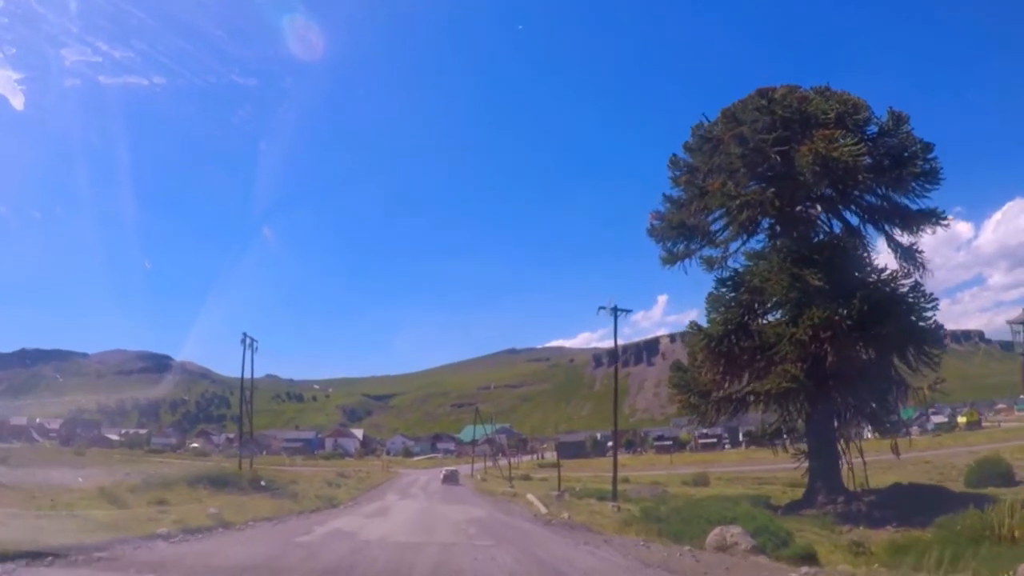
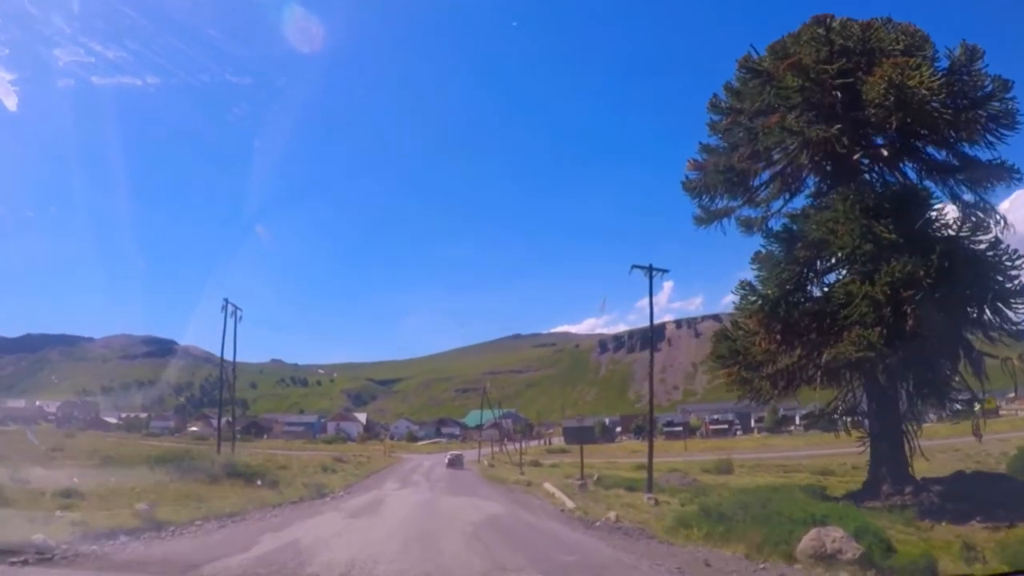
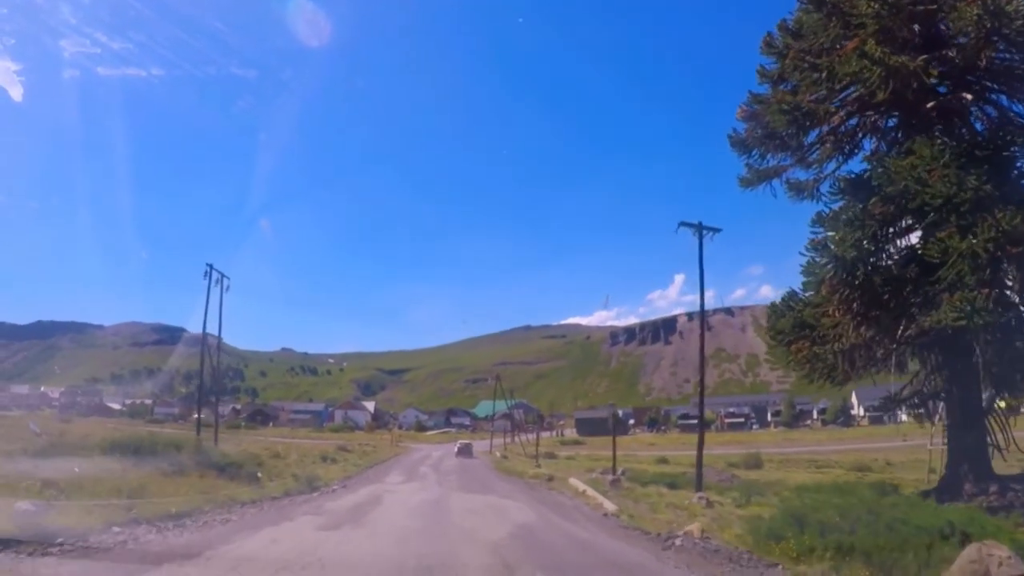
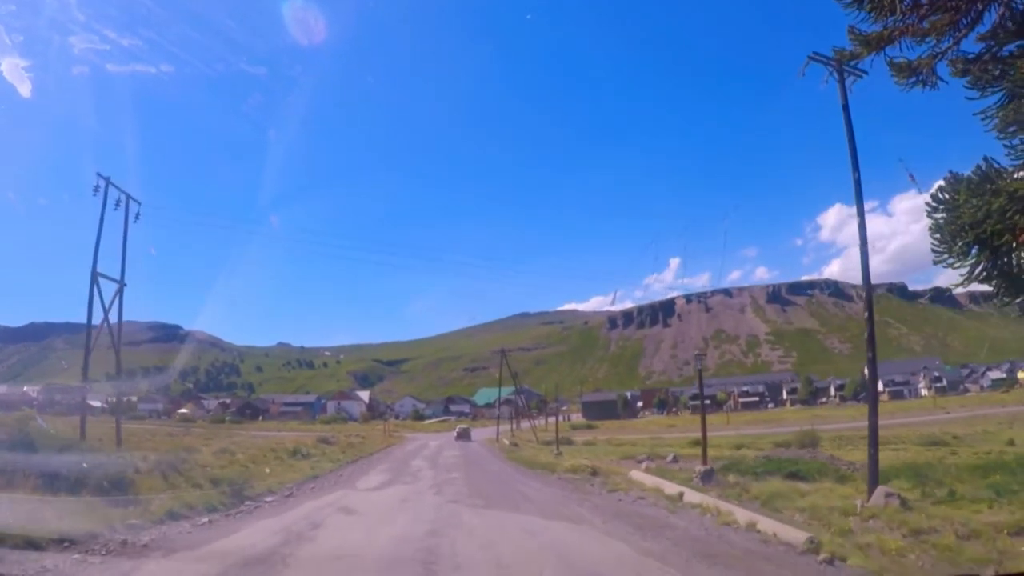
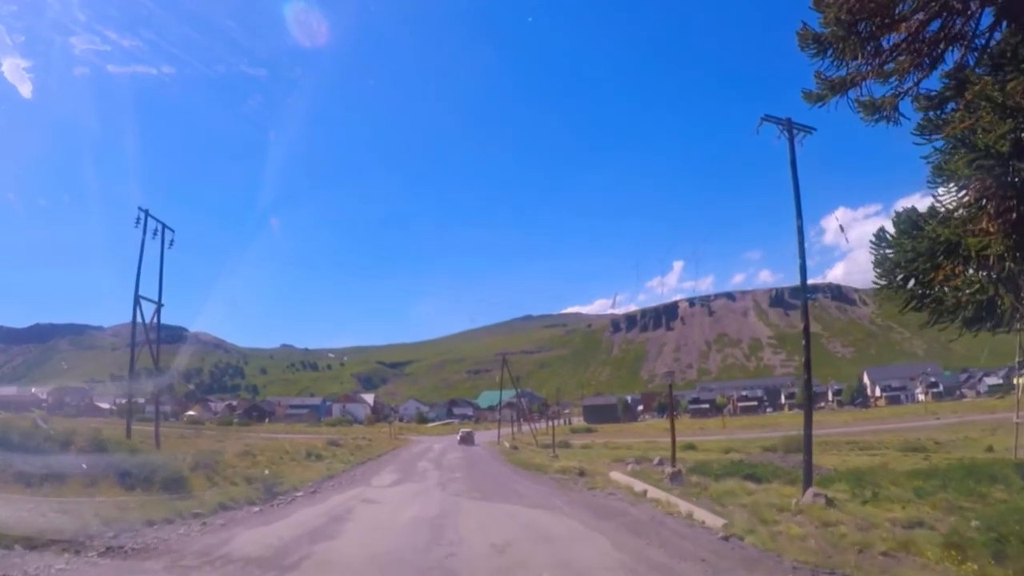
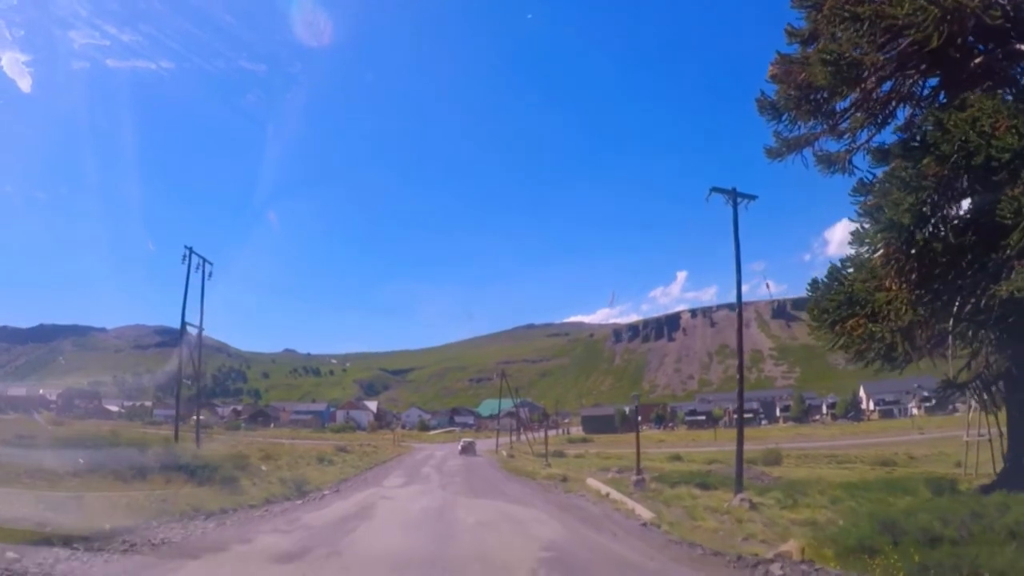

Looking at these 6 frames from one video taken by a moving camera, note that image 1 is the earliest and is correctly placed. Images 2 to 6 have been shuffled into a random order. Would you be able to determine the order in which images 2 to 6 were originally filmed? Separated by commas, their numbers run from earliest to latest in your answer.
2, 3, 6, 5, 4
